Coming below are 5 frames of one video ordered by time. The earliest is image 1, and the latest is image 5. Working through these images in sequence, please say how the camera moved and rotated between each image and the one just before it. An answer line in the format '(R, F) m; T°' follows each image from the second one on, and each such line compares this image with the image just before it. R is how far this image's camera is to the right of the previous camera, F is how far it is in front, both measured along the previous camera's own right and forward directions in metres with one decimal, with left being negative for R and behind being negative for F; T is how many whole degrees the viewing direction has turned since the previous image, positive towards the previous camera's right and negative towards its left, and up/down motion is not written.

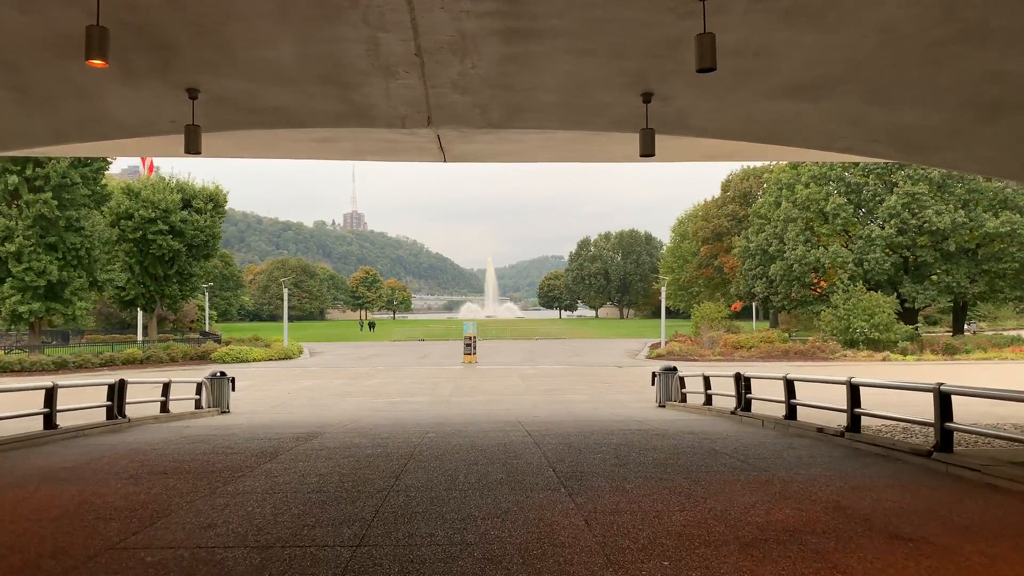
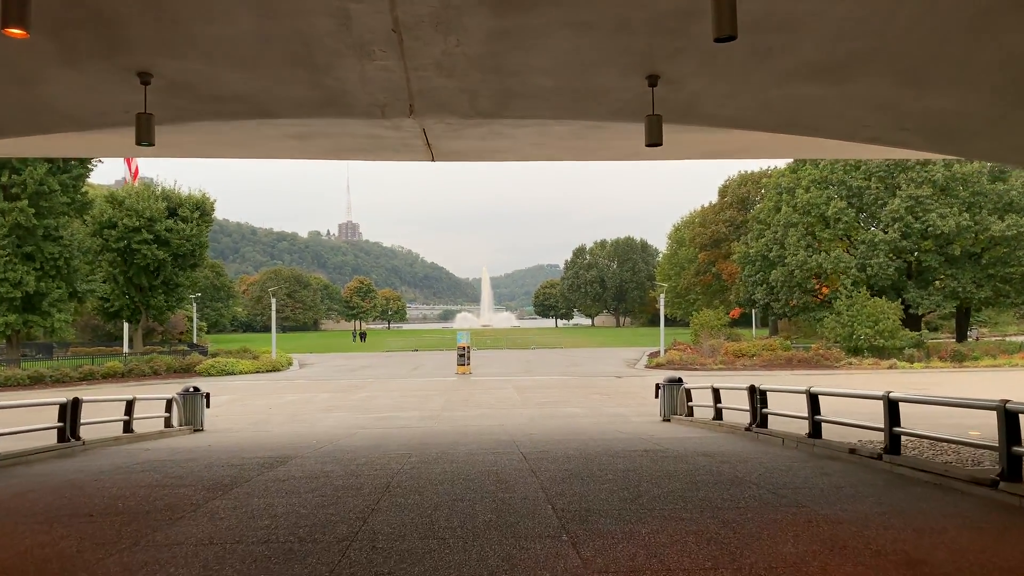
(0.0, +0.9) m; 0°
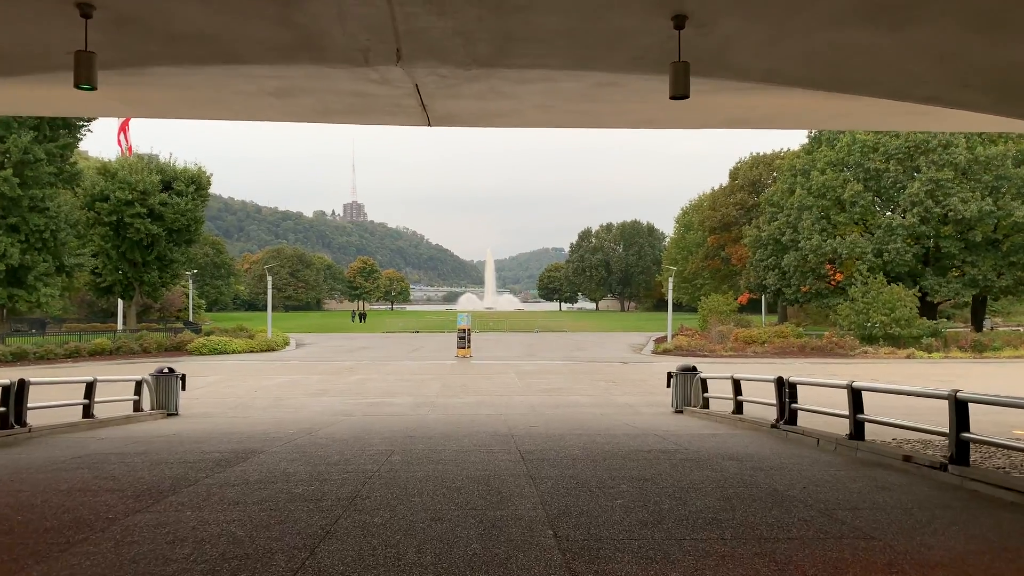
(0.0, +1.1) m; 0°
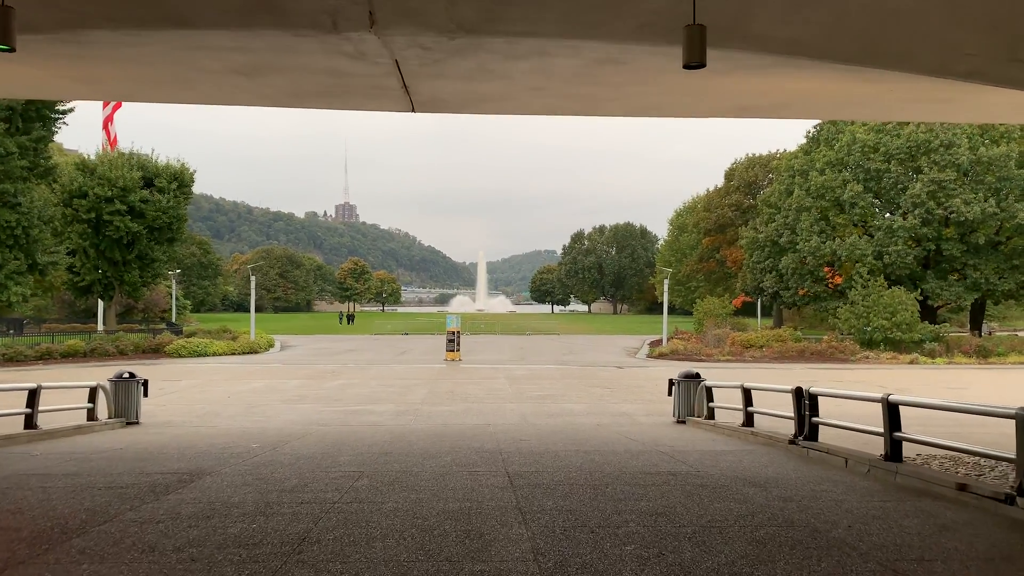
(0.0, +0.9) m; +1°
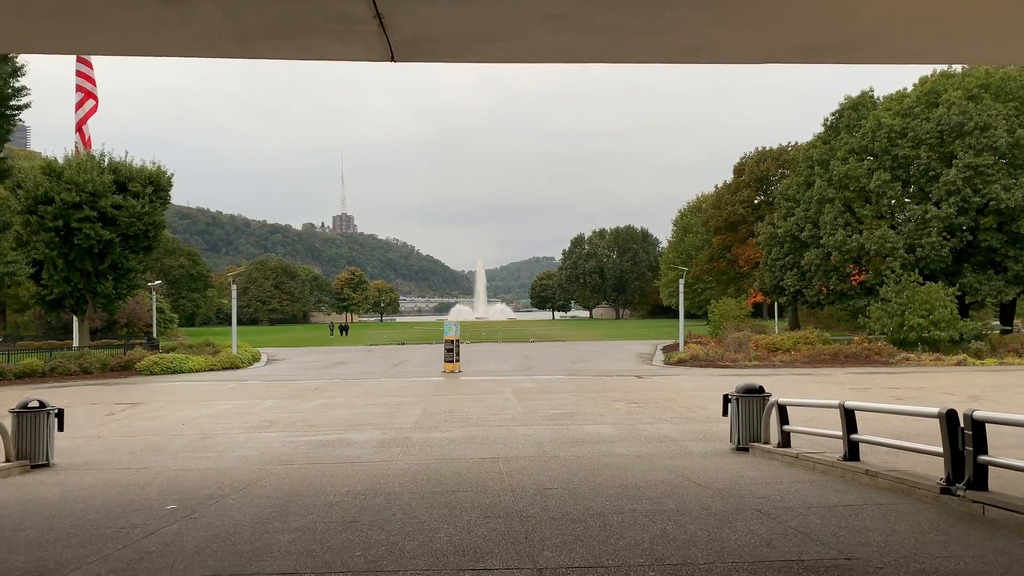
(-0.1, +2.4) m; 0°
